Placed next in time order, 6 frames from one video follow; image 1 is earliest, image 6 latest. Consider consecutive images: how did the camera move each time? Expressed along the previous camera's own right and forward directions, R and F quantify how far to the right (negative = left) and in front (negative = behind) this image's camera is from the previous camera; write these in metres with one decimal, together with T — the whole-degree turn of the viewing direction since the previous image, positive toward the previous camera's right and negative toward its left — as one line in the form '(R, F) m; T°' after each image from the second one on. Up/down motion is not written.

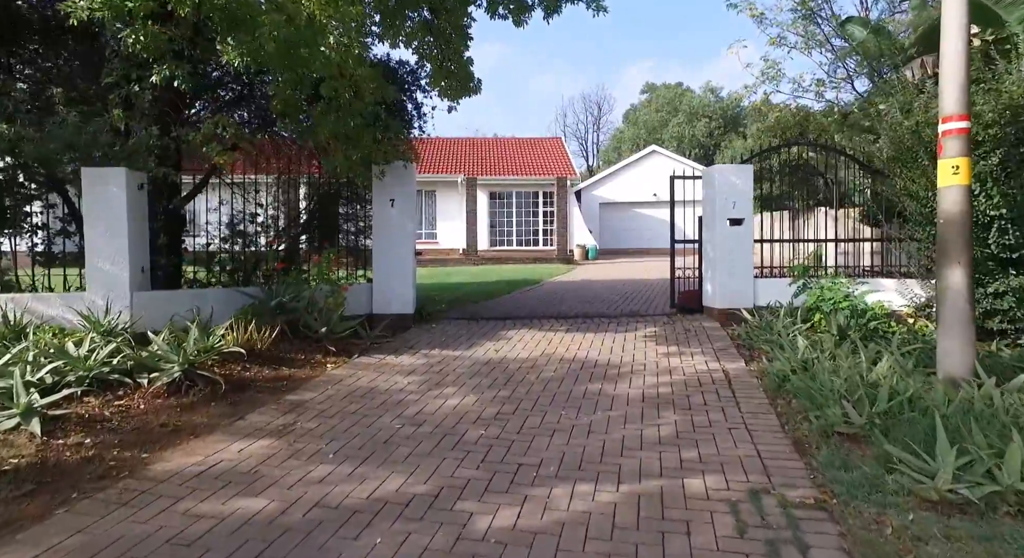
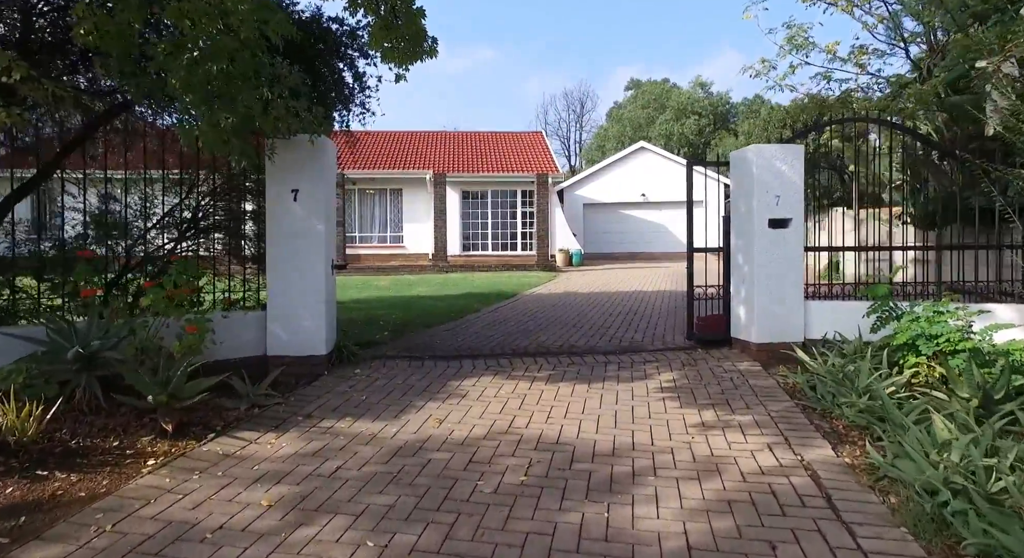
(+0.2, +2.5) m; +2°
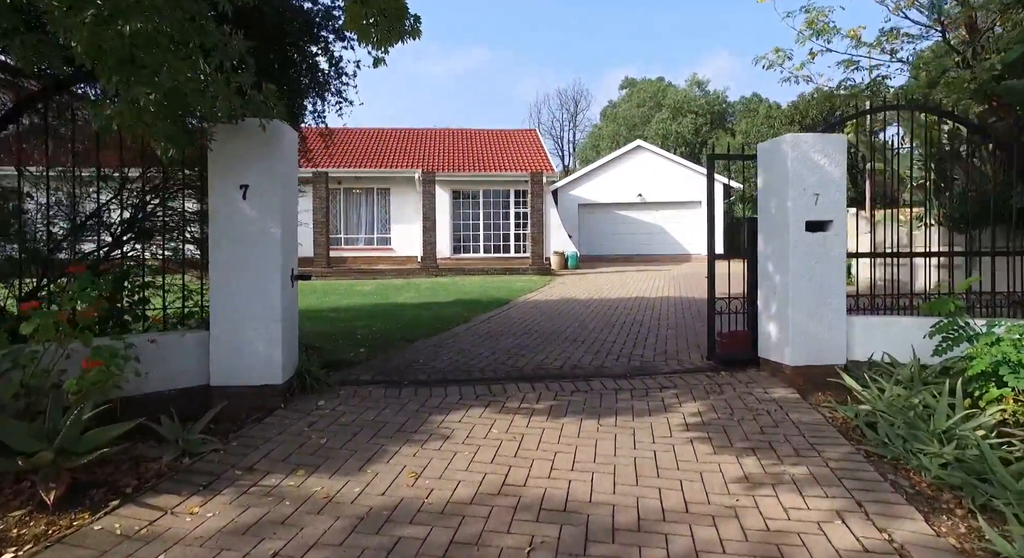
(0.0, +1.0) m; +1°
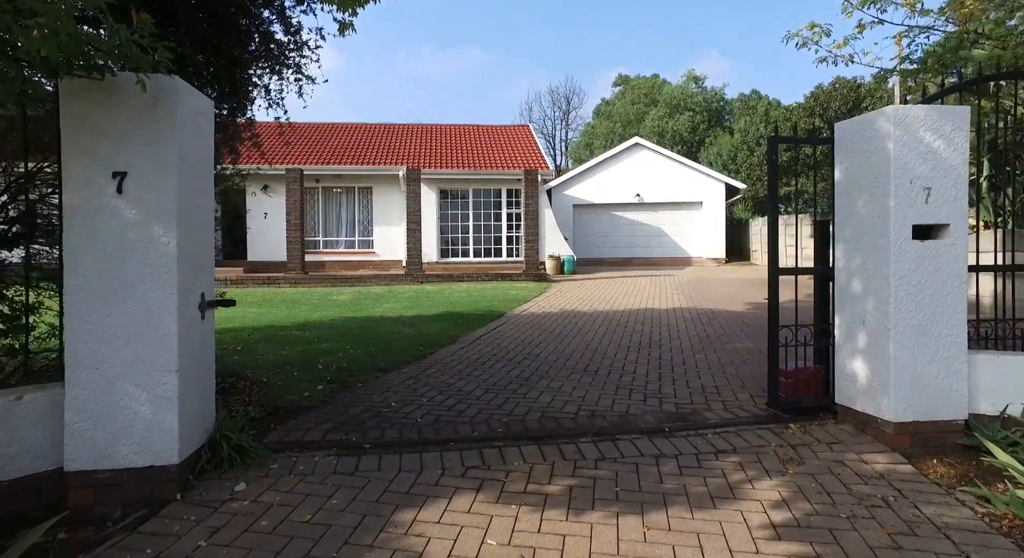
(-0.1, +1.5) m; +1°
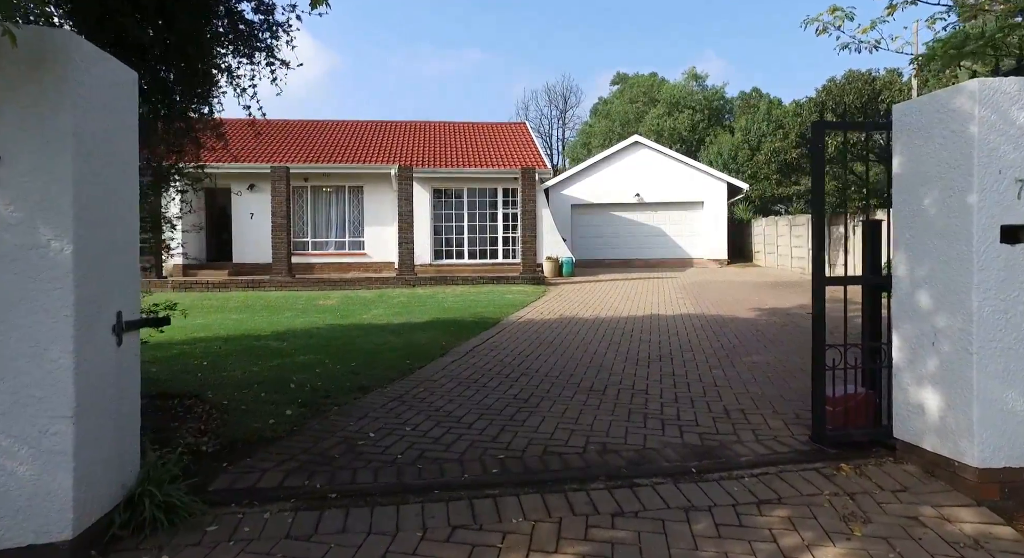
(0.0, +0.8) m; 0°
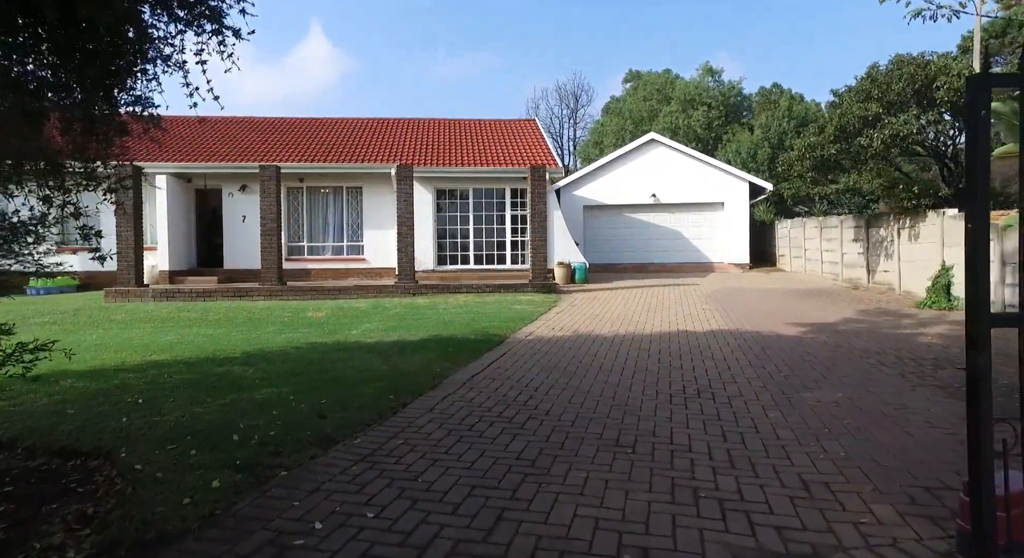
(+0.1, +1.4) m; -1°
